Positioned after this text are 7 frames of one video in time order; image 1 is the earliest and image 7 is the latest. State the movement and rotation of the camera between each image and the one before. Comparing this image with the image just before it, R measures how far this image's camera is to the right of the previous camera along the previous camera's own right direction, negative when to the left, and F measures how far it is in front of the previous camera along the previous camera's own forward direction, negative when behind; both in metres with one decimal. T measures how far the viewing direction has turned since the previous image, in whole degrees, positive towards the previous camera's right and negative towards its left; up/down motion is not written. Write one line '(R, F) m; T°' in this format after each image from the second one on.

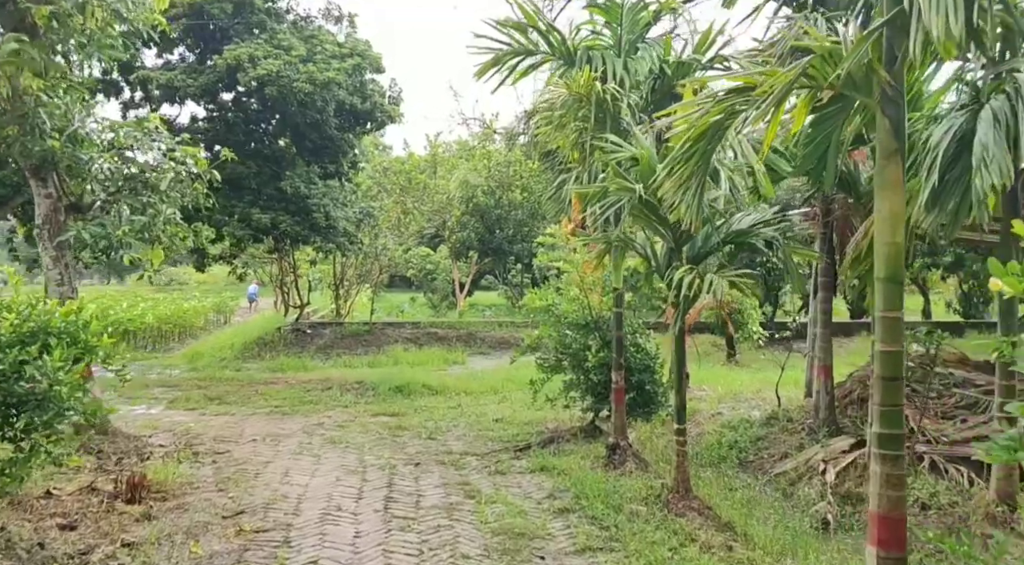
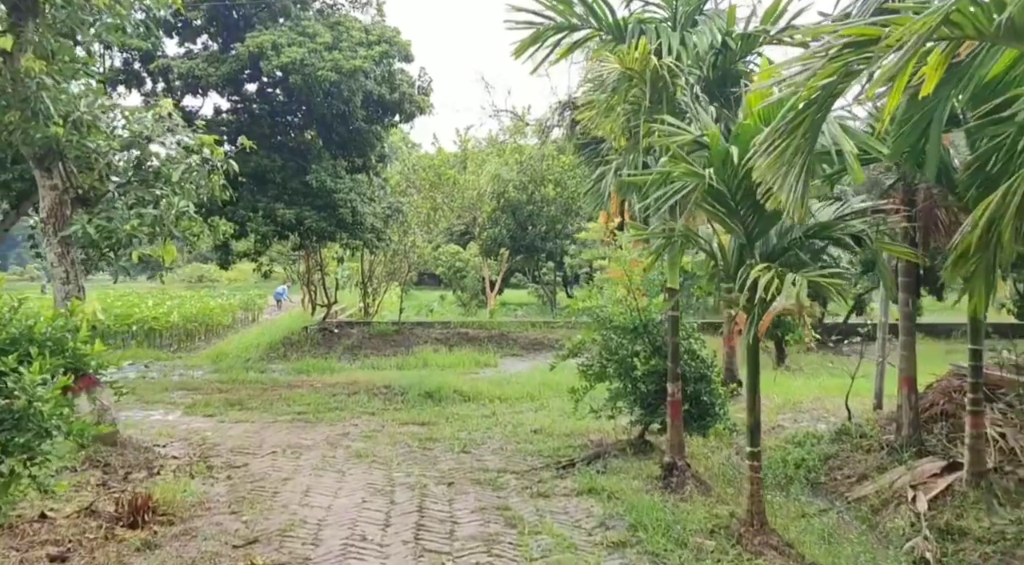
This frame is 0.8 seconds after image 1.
(-0.1, +0.6) m; -2°
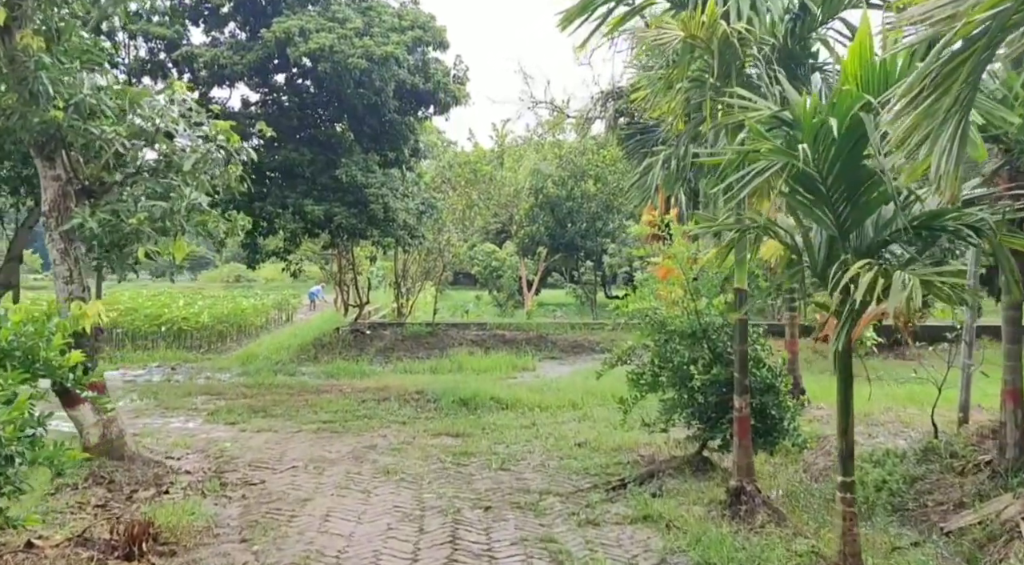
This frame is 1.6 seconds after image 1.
(0.0, +0.6) m; -2°
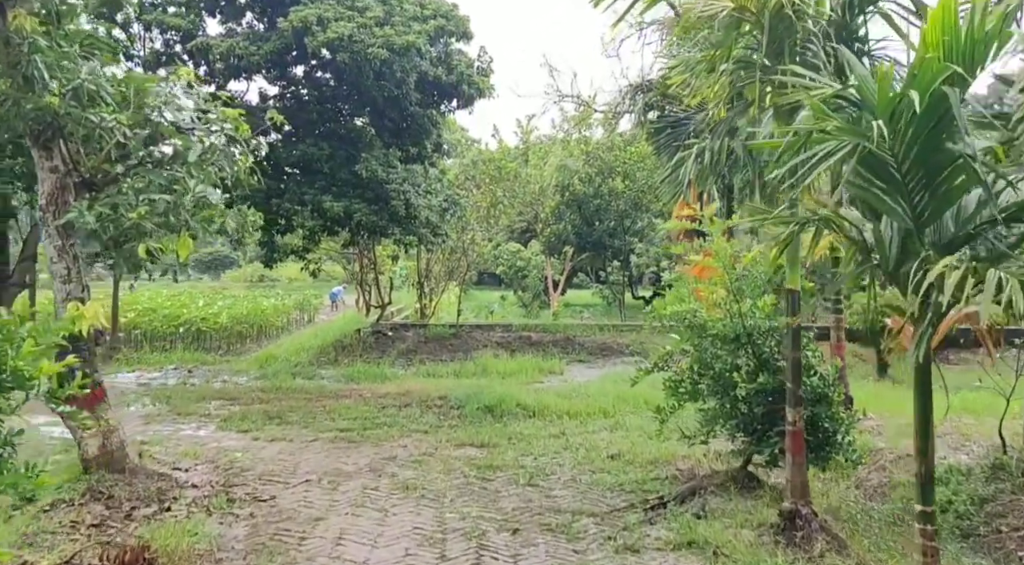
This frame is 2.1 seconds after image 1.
(0.0, +0.4) m; -2°
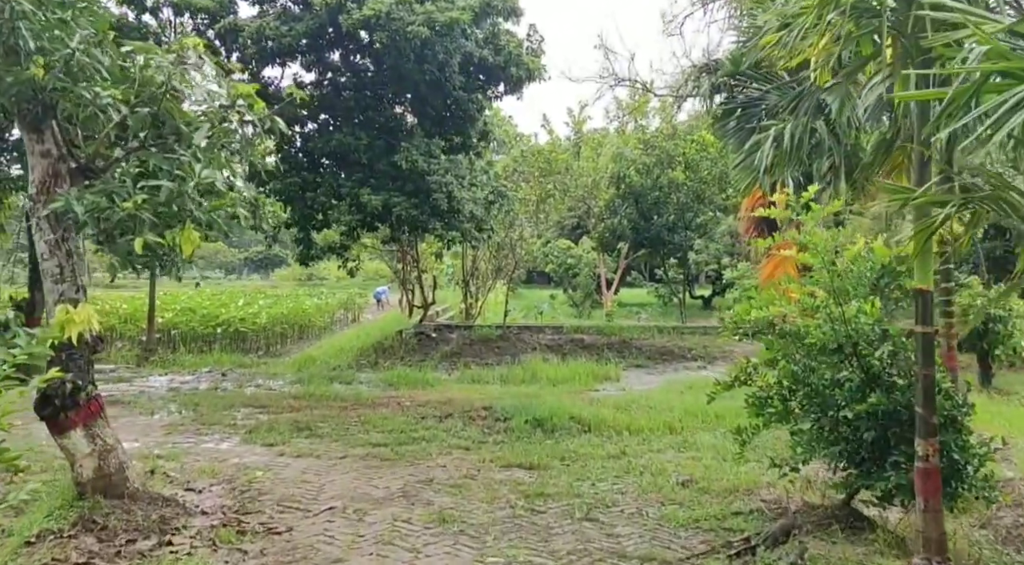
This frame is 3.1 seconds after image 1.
(0.0, +0.8) m; -3°
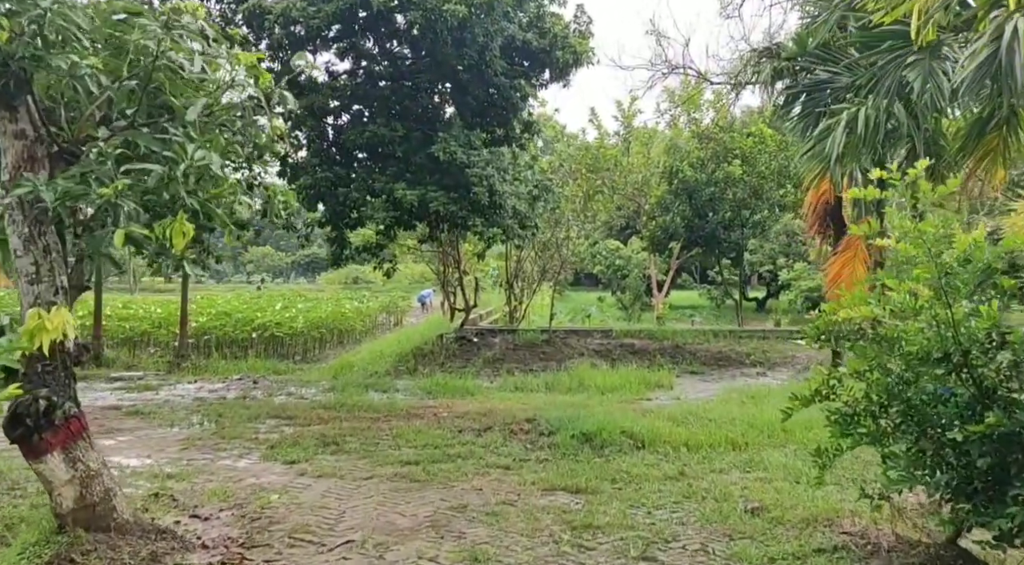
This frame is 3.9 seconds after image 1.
(0.0, +0.7) m; -3°
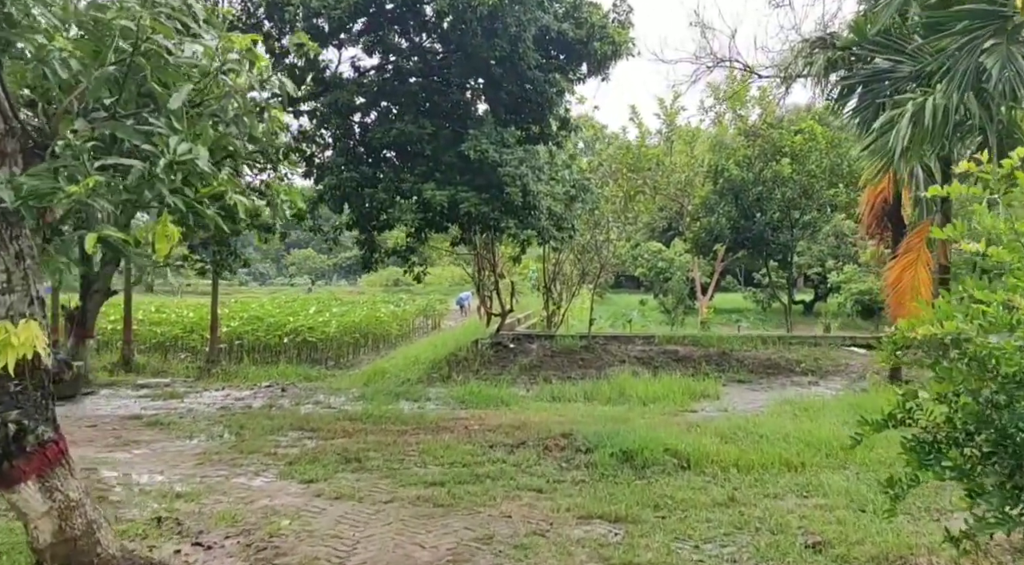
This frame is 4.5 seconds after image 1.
(0.0, +0.5) m; -3°
